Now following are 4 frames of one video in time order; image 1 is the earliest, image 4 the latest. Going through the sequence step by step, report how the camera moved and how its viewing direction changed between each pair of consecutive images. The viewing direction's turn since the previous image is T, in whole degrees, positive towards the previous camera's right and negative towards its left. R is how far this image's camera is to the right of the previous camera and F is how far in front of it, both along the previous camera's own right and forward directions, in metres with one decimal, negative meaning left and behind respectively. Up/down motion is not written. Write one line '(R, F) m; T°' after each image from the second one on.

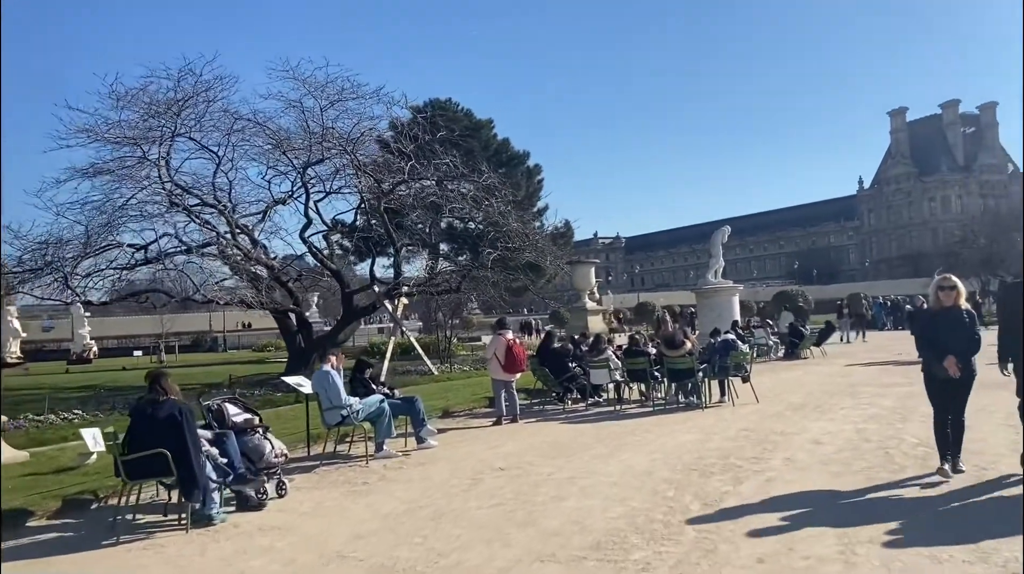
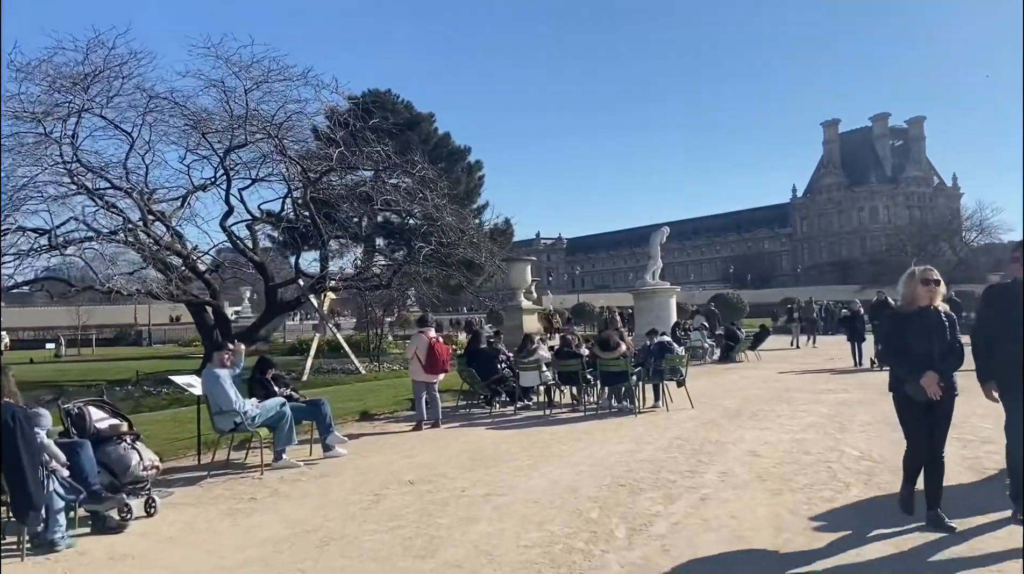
(+0.2, +0.8) m; +4°
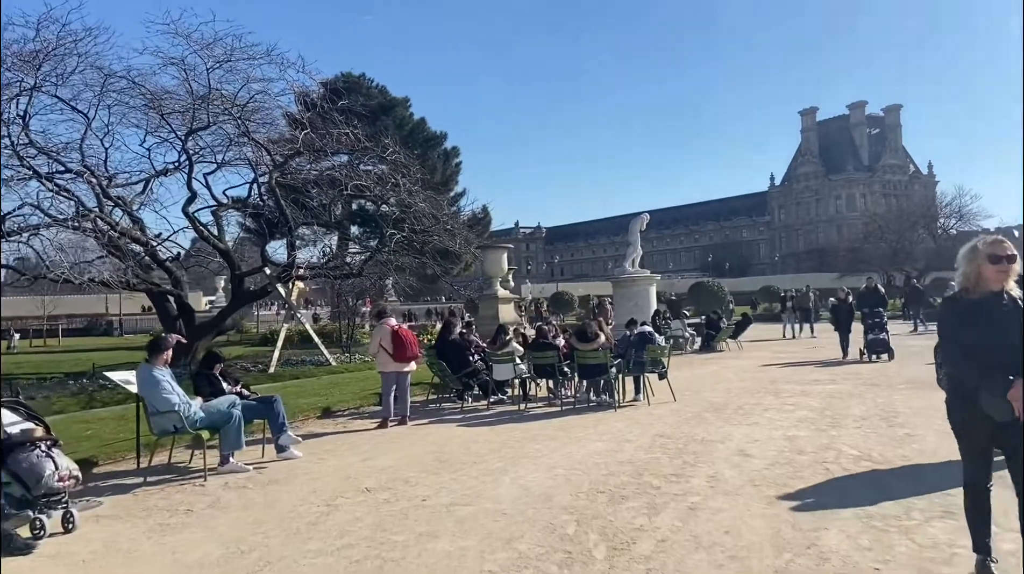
(+0.1, +0.7) m; +2°
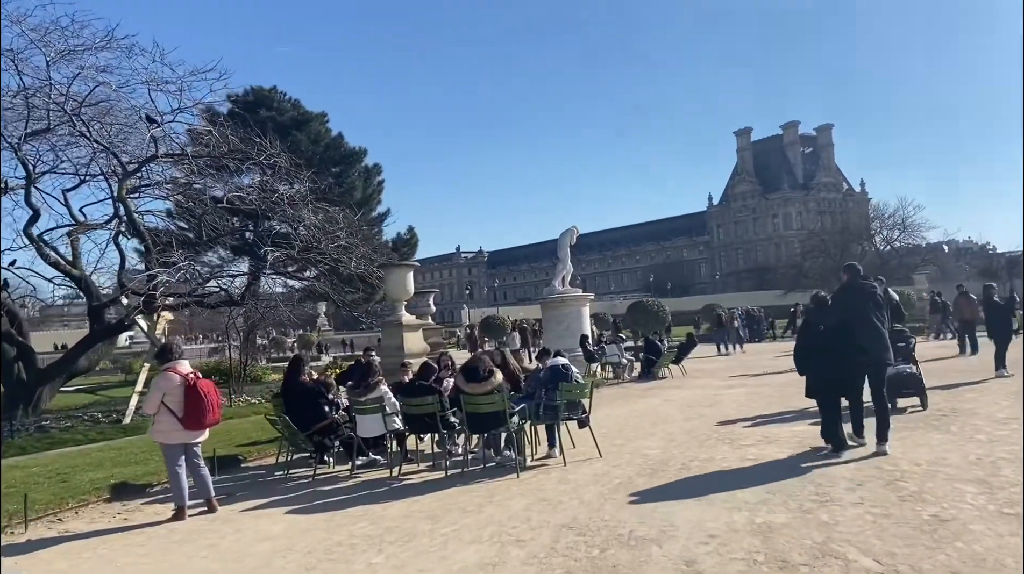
(+0.8, +2.7) m; +4°
